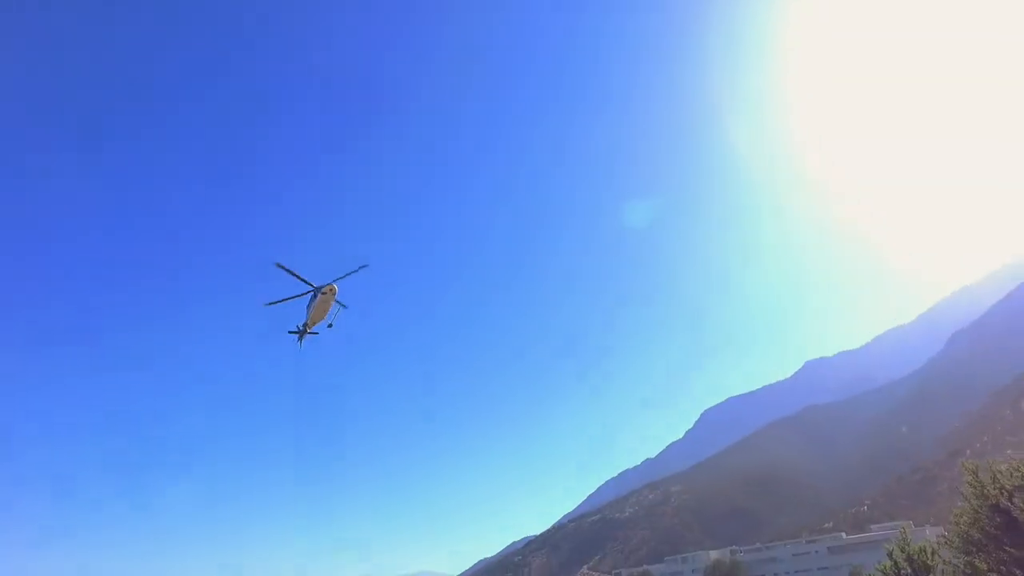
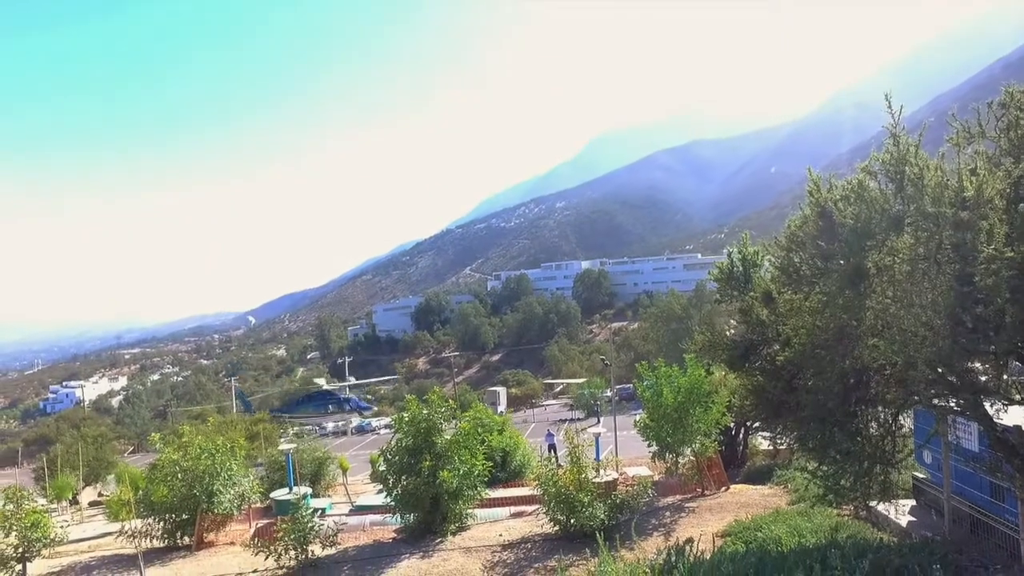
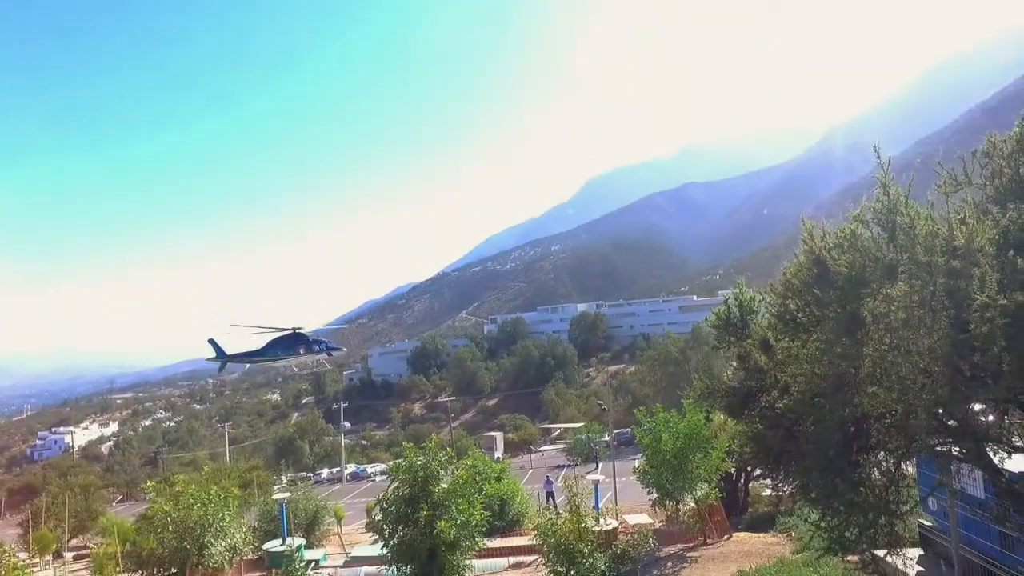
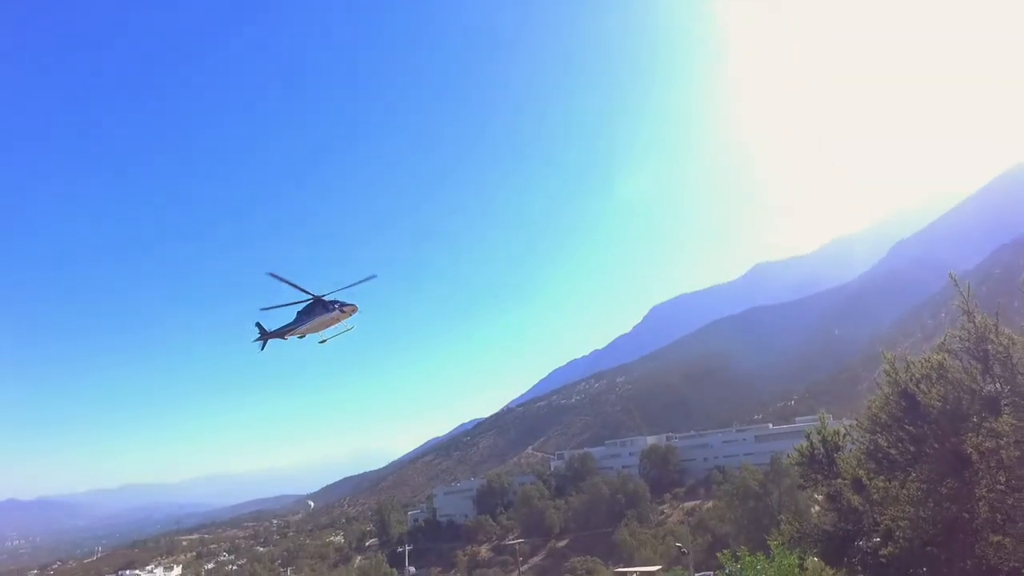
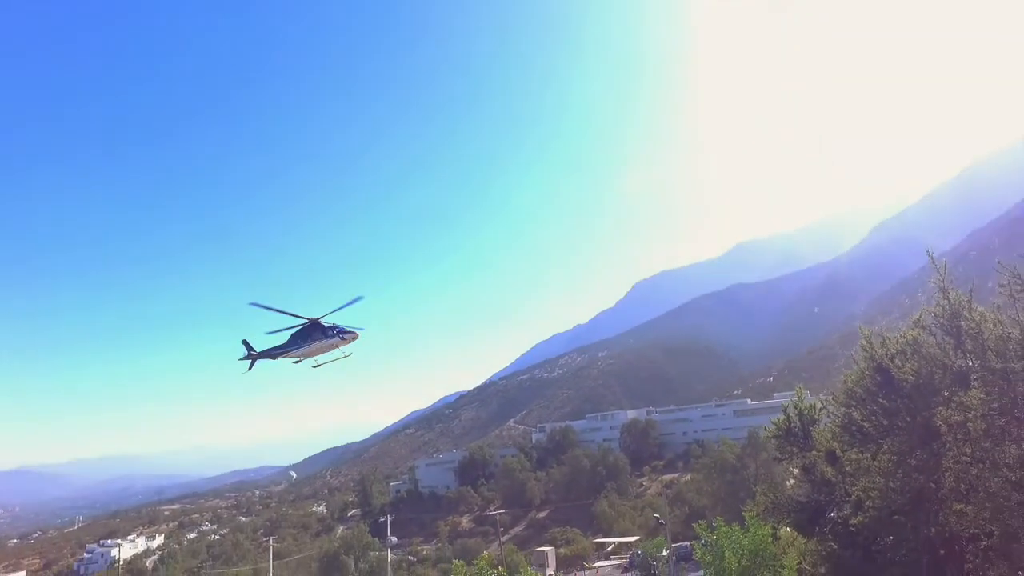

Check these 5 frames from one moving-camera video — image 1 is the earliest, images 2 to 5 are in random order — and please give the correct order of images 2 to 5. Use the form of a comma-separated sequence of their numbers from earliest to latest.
4, 5, 3, 2
